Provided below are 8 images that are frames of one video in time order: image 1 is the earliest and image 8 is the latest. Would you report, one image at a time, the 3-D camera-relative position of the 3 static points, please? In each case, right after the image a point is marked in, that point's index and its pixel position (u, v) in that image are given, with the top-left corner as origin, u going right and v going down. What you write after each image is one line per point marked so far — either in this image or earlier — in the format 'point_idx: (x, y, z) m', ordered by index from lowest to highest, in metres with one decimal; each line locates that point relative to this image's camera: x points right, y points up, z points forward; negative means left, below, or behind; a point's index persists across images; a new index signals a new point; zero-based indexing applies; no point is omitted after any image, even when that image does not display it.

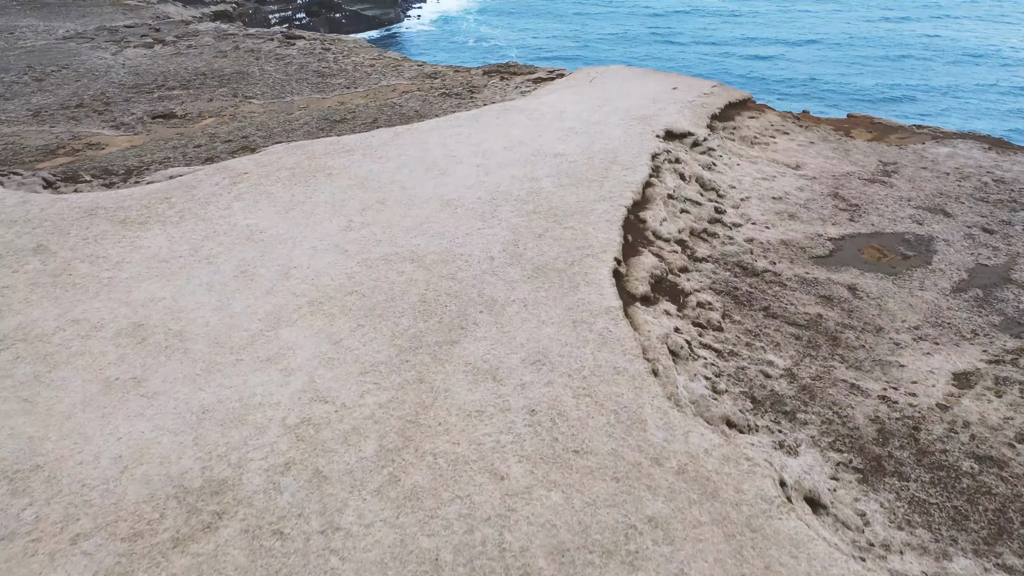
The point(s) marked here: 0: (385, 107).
0: (-2.6, +3.7, +16.8) m
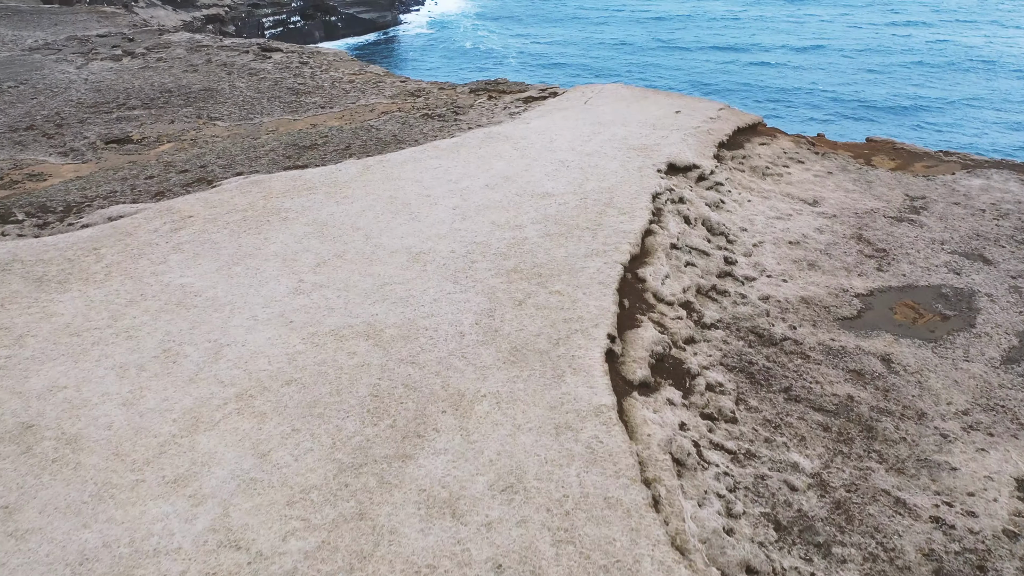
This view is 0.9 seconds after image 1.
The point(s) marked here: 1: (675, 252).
0: (-2.9, +2.9, +15.4) m
1: (+1.9, +0.4, +9.8) m
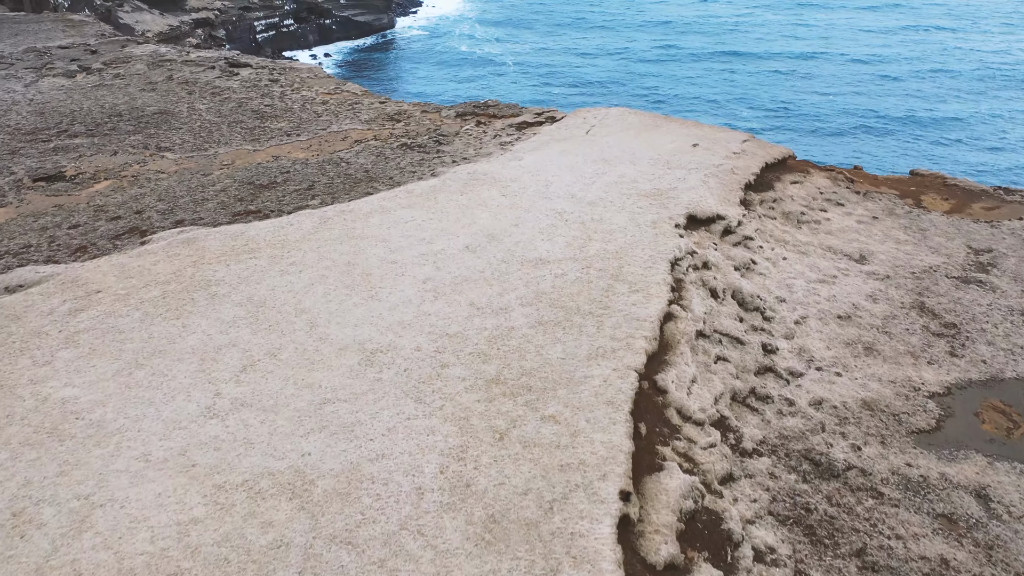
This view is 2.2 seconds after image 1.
0: (-3.0, +2.0, +13.4) m
1: (+1.8, -0.5, +7.7) m
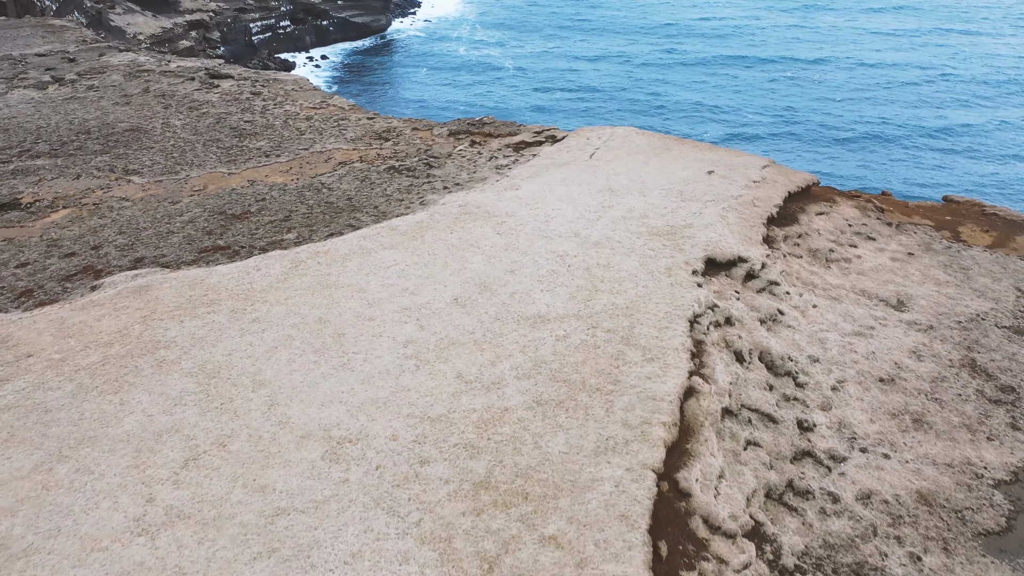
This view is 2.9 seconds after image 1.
0: (-3.1, +1.4, +12.3) m
1: (+1.7, -1.1, +6.6) m
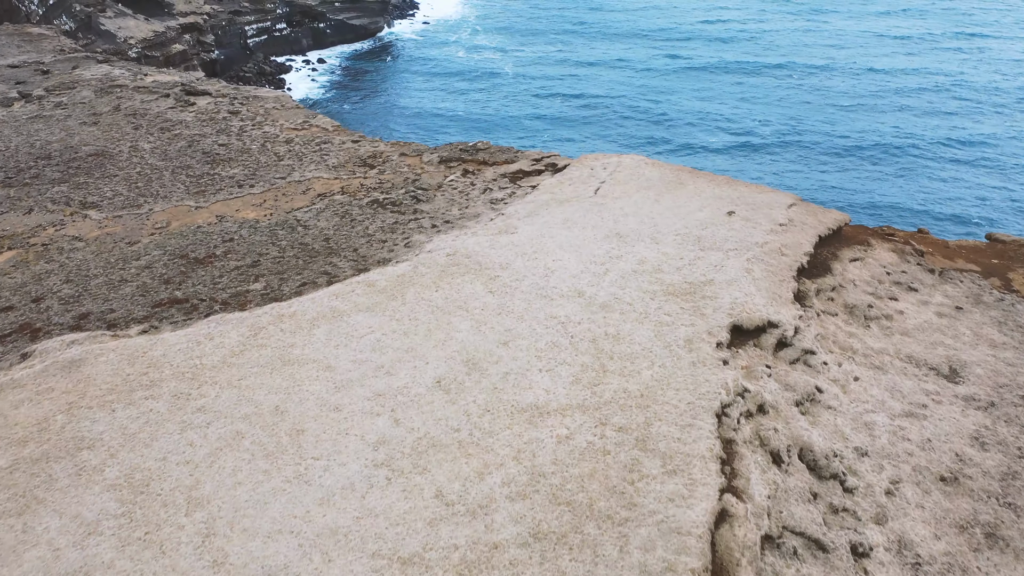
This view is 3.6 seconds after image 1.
0: (-3.1, +0.8, +11.0) m
1: (+1.7, -1.7, +5.4) m
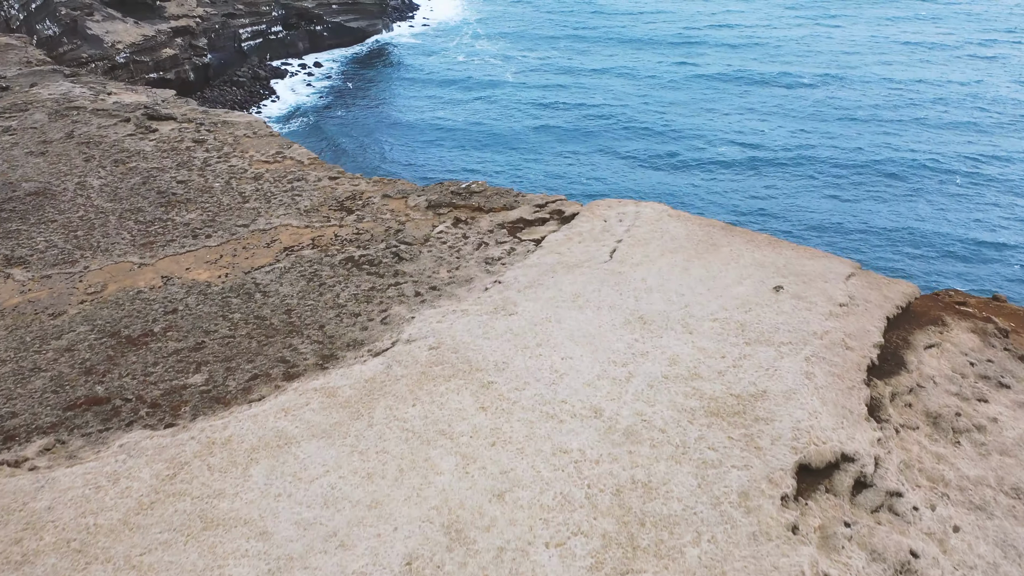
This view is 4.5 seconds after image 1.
0: (-3.1, -0.1, +9.3) m
1: (+1.7, -2.6, +3.6) m
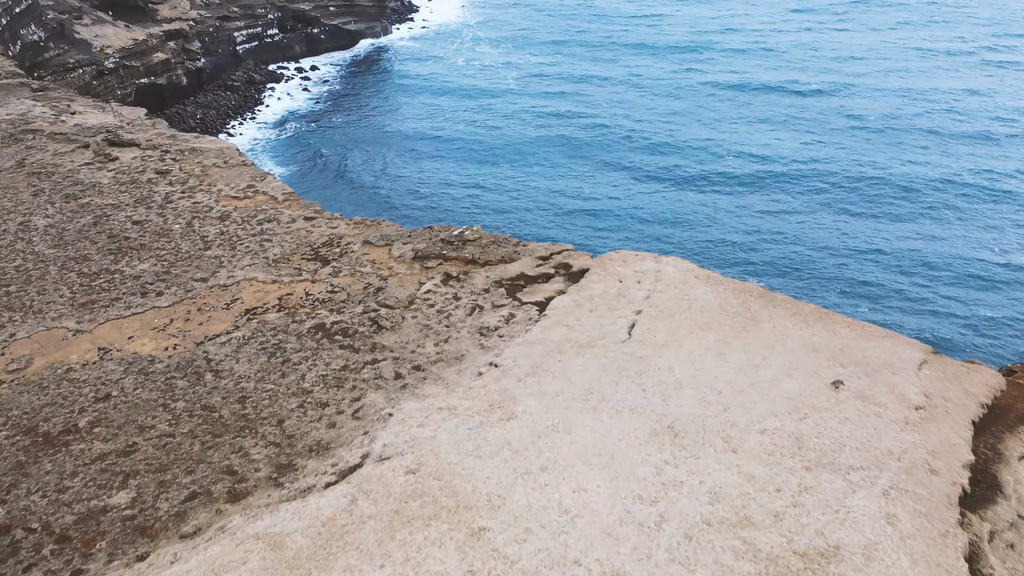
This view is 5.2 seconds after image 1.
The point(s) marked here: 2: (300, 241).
0: (-3.1, -0.9, +7.8) m
1: (+1.6, -3.4, +2.1) m
2: (-2.7, +0.6, +10.5) m
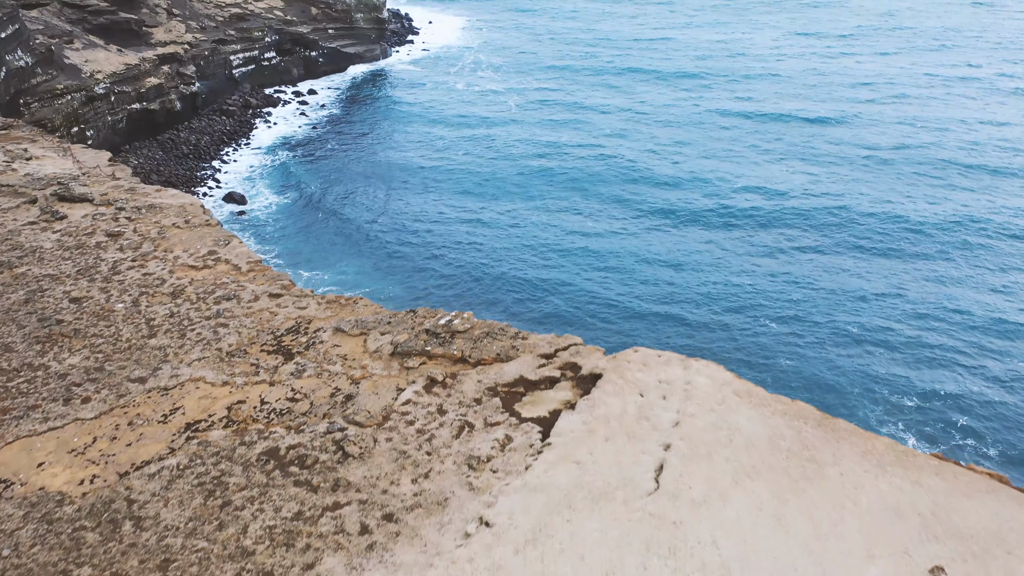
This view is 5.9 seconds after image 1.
0: (-3.2, -1.8, +6.2) m
1: (+1.6, -4.2, +0.5) m
2: (-2.7, -0.4, +8.9) m
